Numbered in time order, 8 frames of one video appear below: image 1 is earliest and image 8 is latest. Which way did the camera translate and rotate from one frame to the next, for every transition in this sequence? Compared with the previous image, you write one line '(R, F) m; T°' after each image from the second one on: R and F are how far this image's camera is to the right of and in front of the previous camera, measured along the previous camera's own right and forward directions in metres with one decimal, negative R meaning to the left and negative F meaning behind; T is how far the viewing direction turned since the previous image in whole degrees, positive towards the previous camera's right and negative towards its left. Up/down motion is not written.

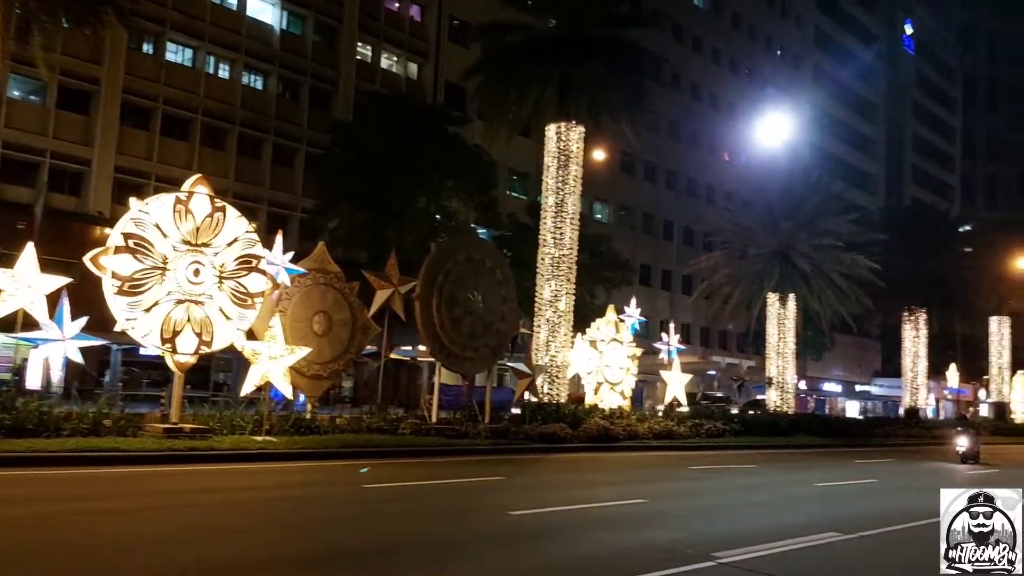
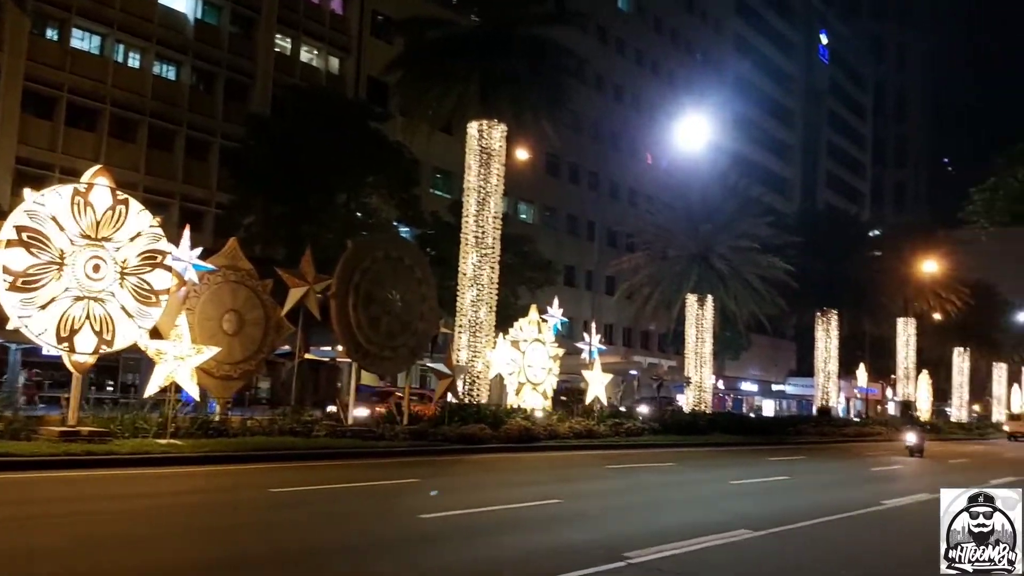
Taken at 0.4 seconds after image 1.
(+0.2, +0.3) m; +5°
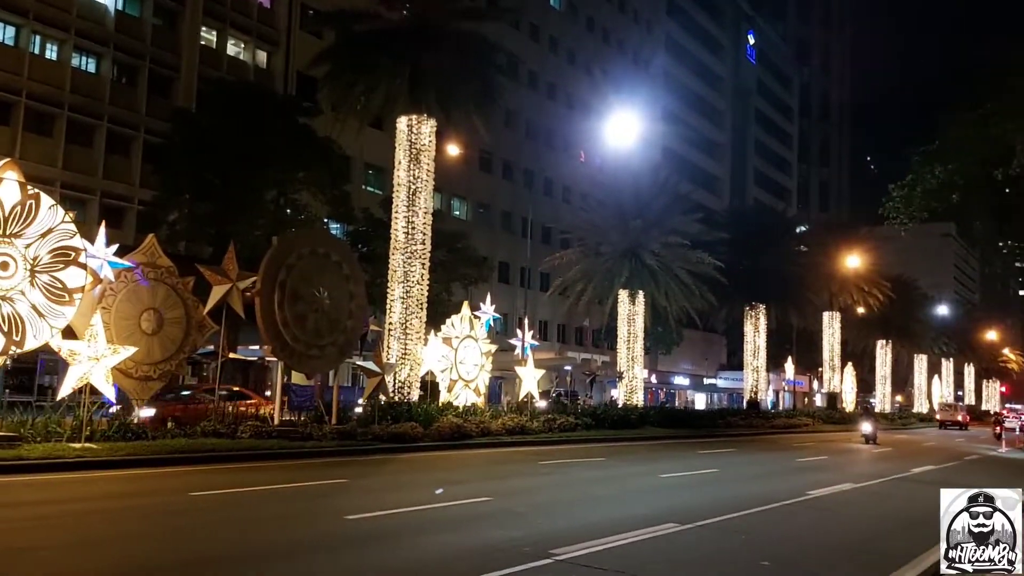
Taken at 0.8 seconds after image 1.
(+0.2, +0.2) m; +4°
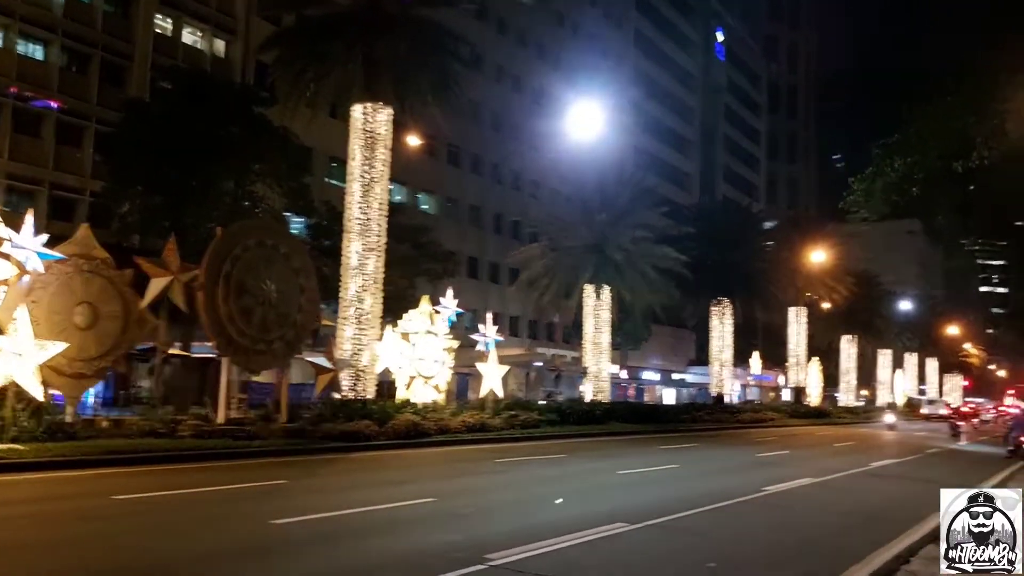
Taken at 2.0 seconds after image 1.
(+0.4, +0.6) m; +2°
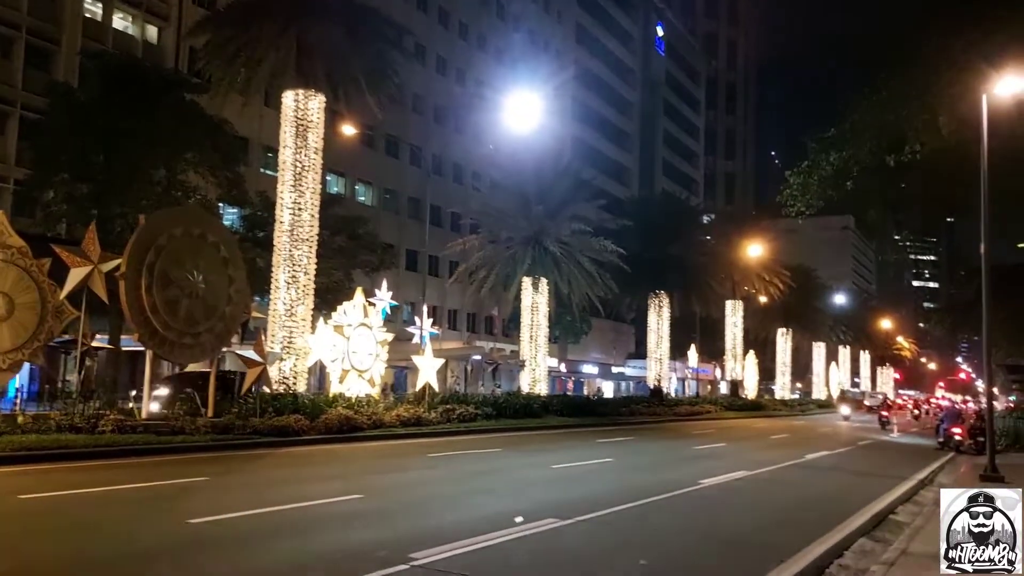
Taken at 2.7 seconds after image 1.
(+0.2, +0.2) m; +4°
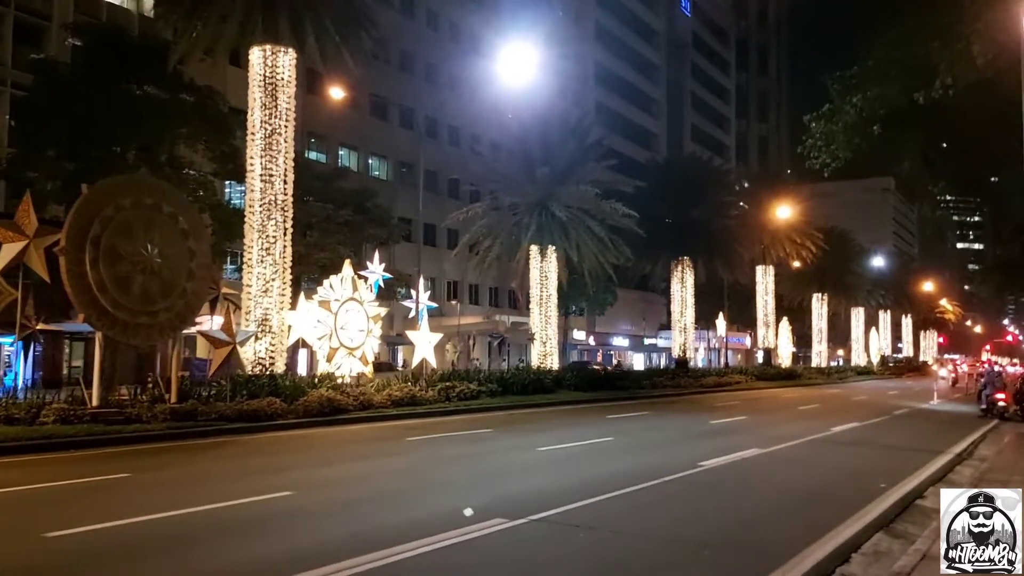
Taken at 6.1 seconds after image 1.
(+1.1, +2.0) m; -2°
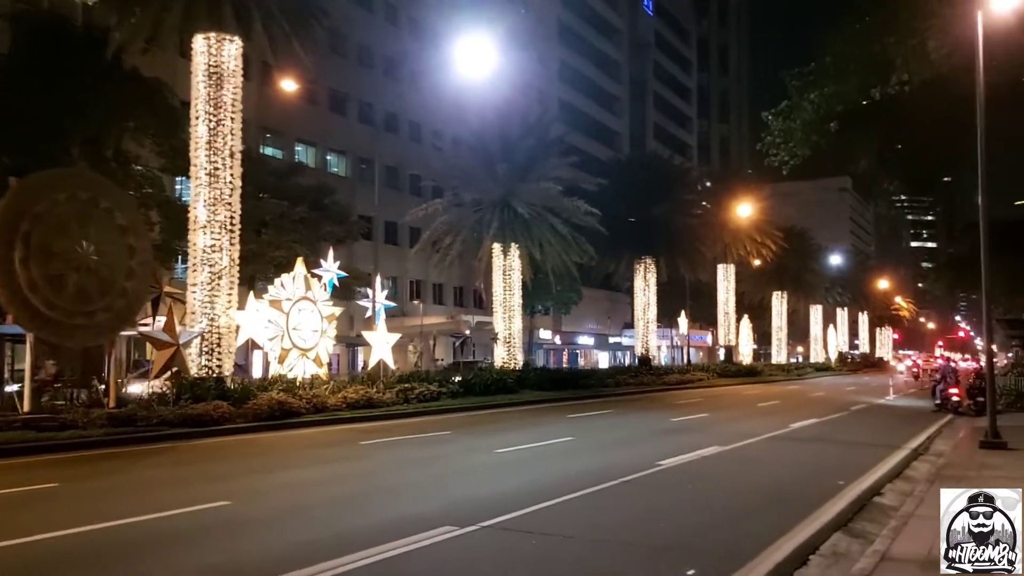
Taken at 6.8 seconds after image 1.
(+0.2, +0.5) m; +2°
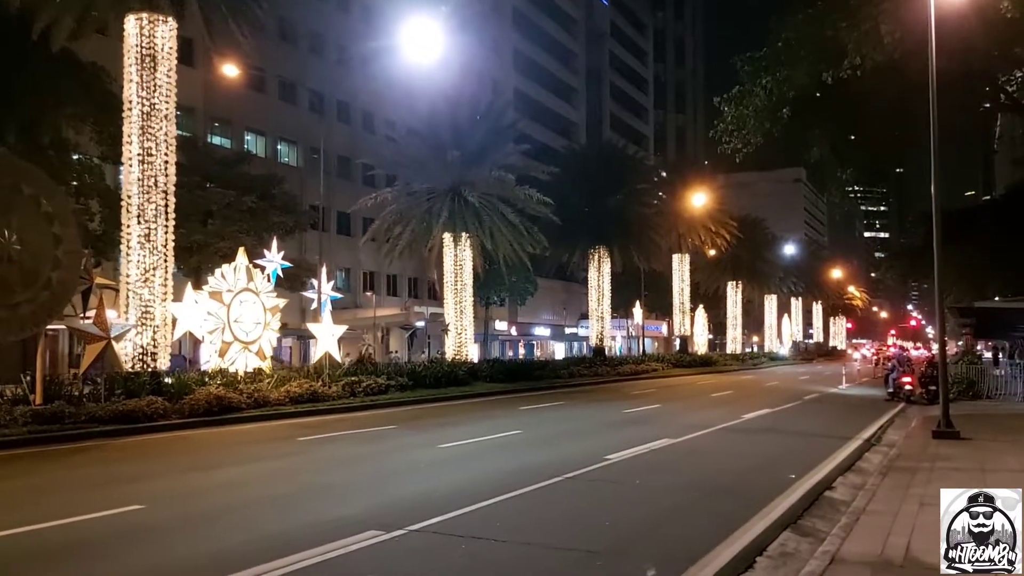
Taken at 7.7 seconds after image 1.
(+0.2, +0.5) m; +3°
